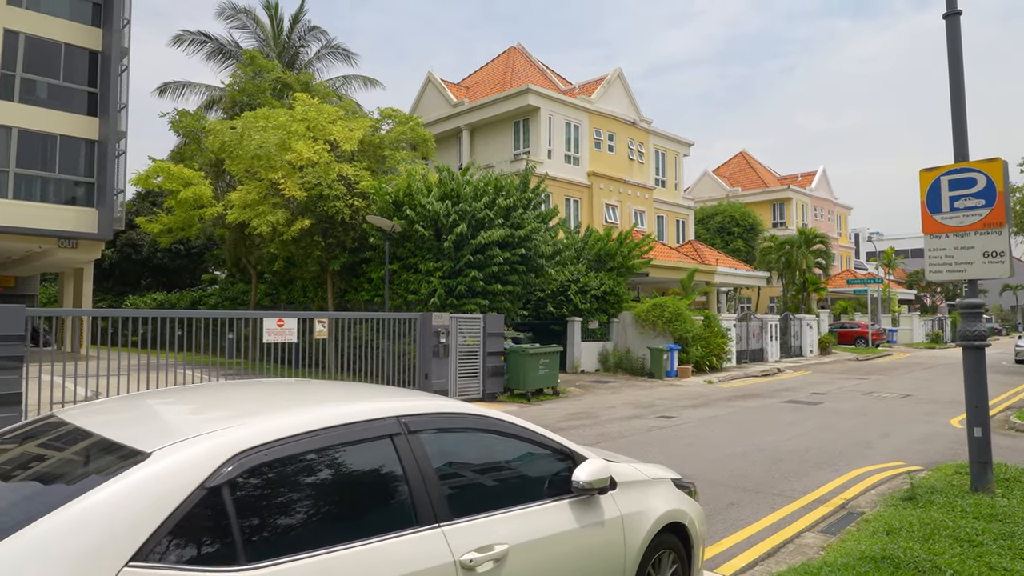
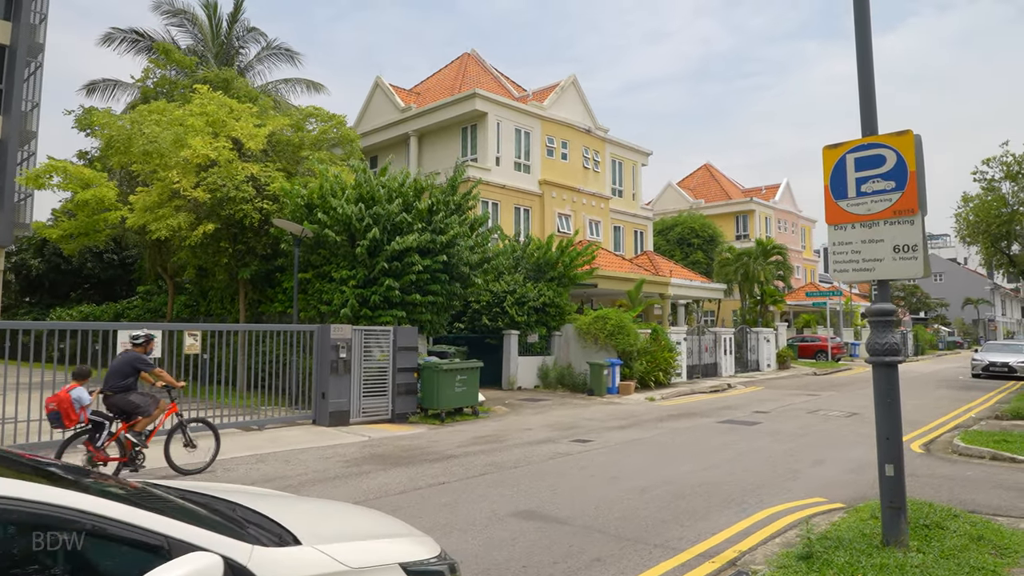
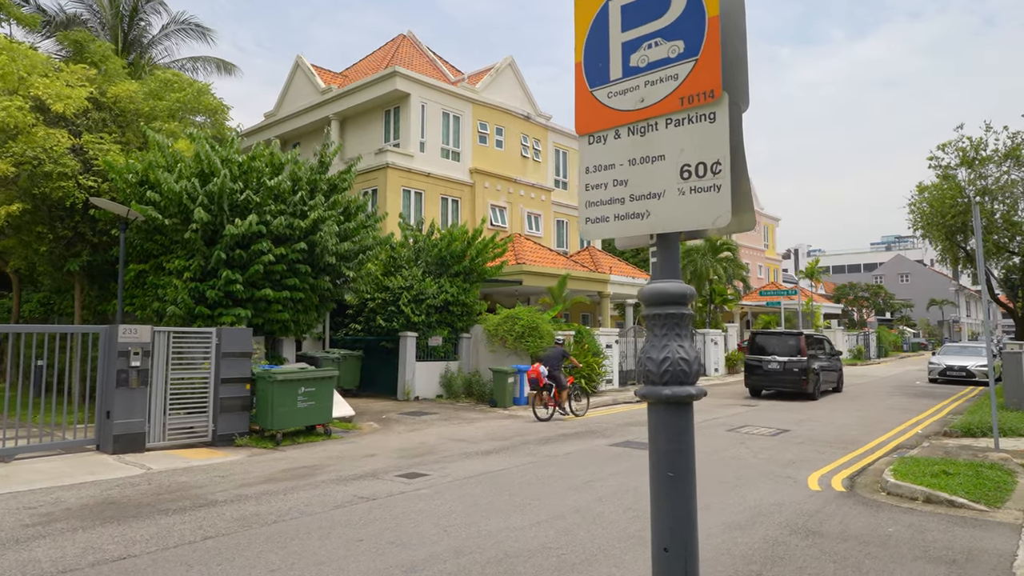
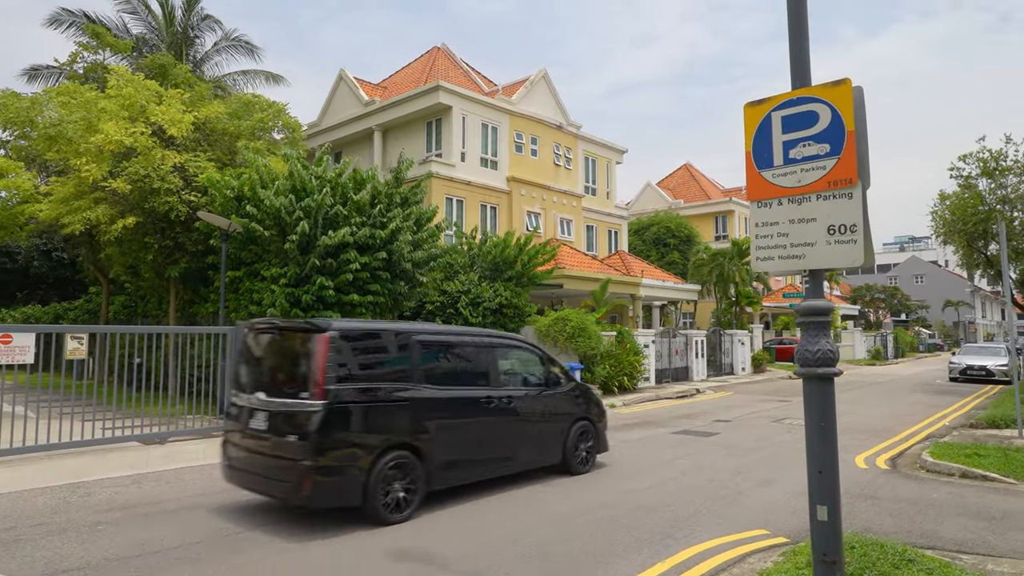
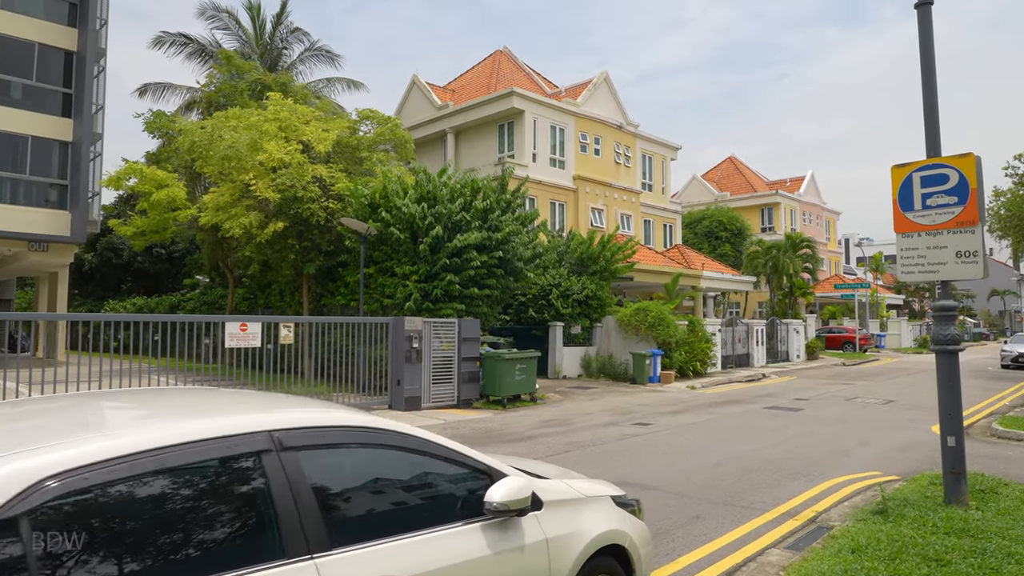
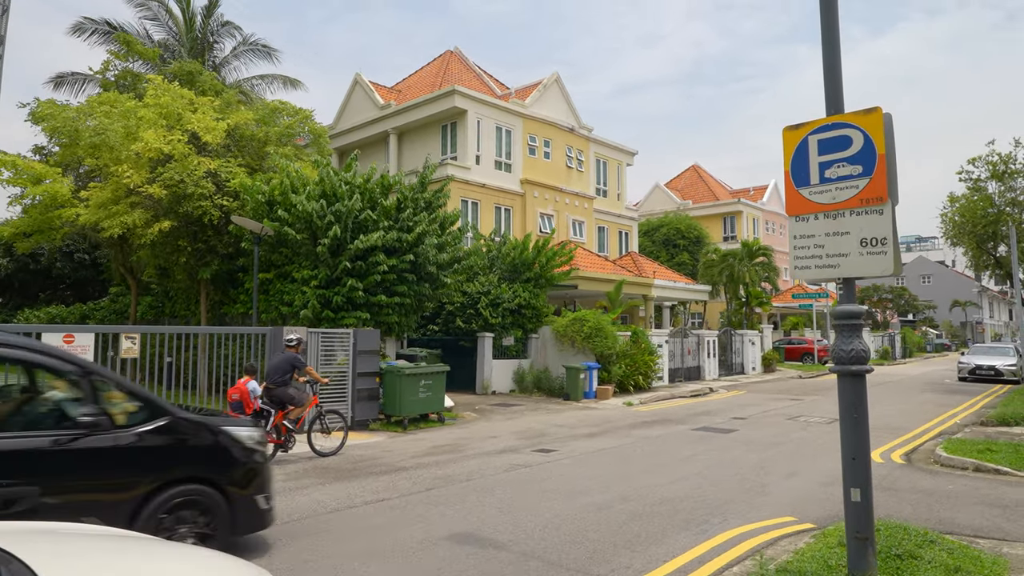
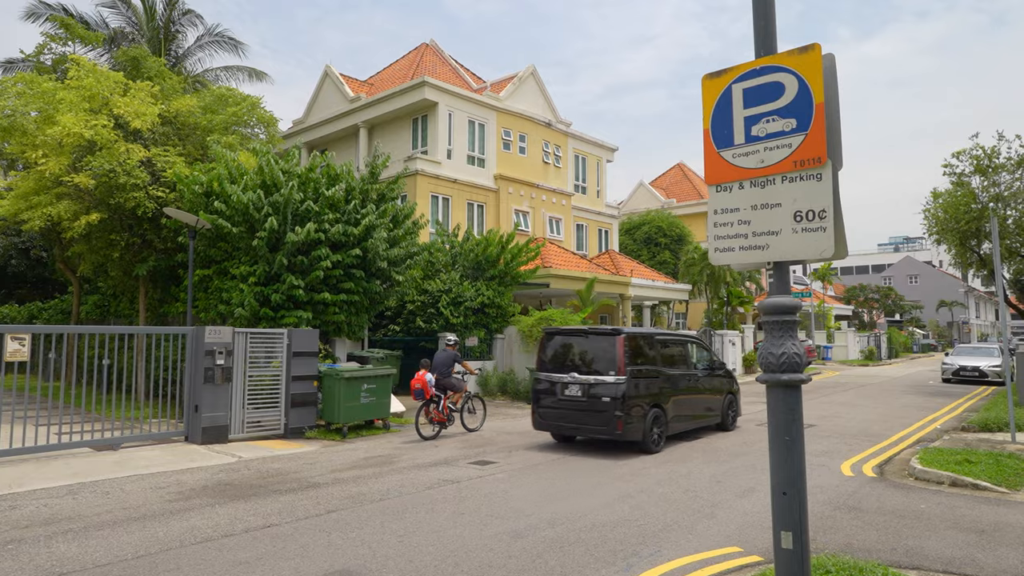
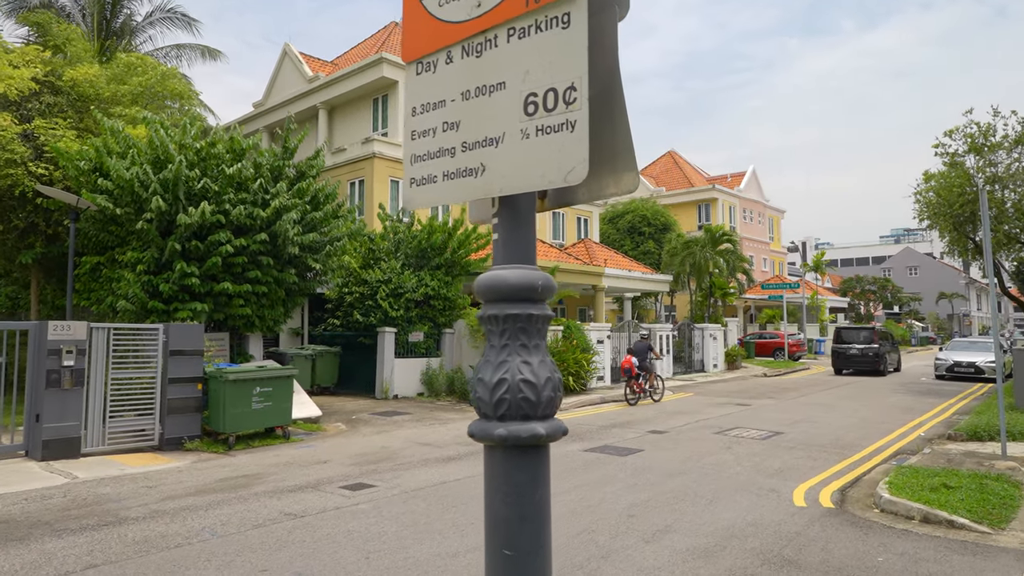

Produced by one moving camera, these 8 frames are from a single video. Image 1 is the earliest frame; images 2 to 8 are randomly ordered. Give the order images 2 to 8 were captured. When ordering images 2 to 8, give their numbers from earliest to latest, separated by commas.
5, 2, 6, 4, 7, 3, 8
